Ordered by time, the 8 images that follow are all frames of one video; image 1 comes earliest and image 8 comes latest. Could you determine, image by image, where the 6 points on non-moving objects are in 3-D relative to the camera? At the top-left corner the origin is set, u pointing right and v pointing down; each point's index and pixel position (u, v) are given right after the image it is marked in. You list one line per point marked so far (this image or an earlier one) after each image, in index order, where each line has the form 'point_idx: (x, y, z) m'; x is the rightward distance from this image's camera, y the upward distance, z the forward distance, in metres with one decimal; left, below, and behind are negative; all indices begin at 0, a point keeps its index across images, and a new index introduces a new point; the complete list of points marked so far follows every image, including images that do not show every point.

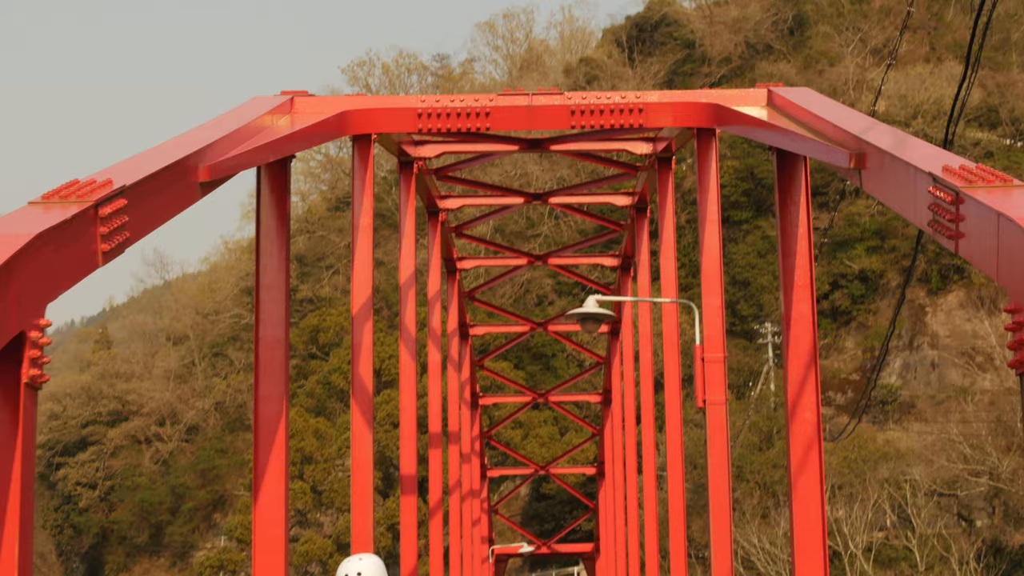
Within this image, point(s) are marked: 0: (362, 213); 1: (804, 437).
0: (-1.0, +0.5, +17.1) m
1: (+1.3, -0.7, +11.9) m
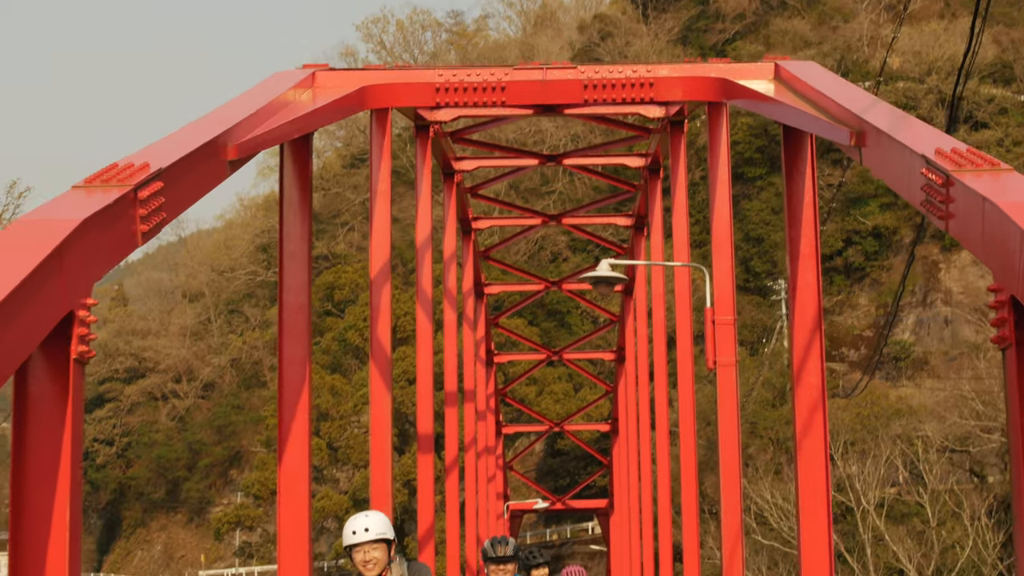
0: (-0.9, +0.7, +17.4) m
1: (+1.4, -0.6, +12.2) m
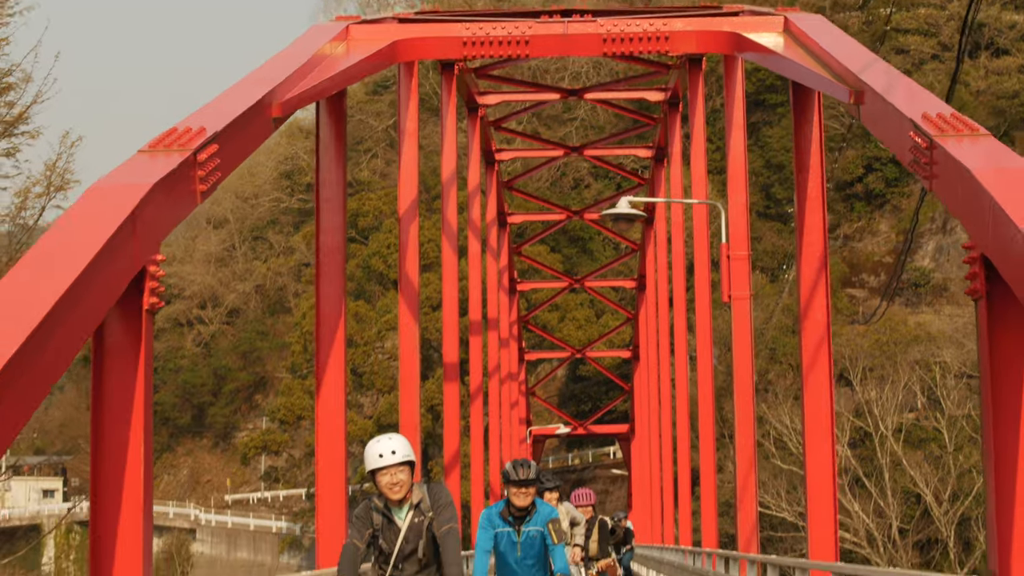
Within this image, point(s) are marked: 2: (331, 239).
0: (-0.7, +1.2, +18.0) m
1: (+1.5, -0.2, +12.9) m
2: (-0.9, +0.2, +12.4) m
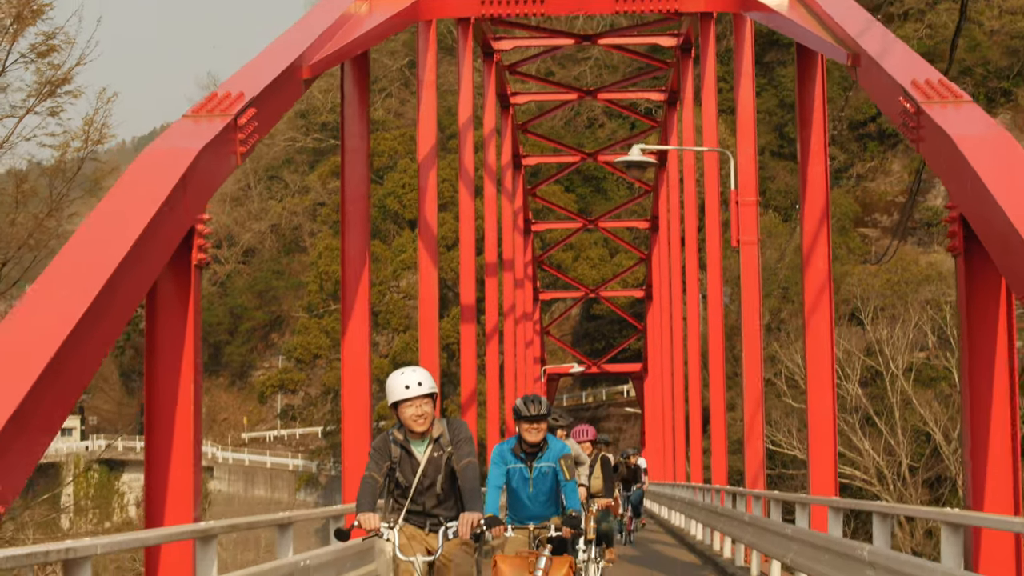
0: (-0.6, +1.6, +18.5) m
1: (+1.6, 0.0, +13.4) m
2: (-0.8, +0.5, +12.9) m
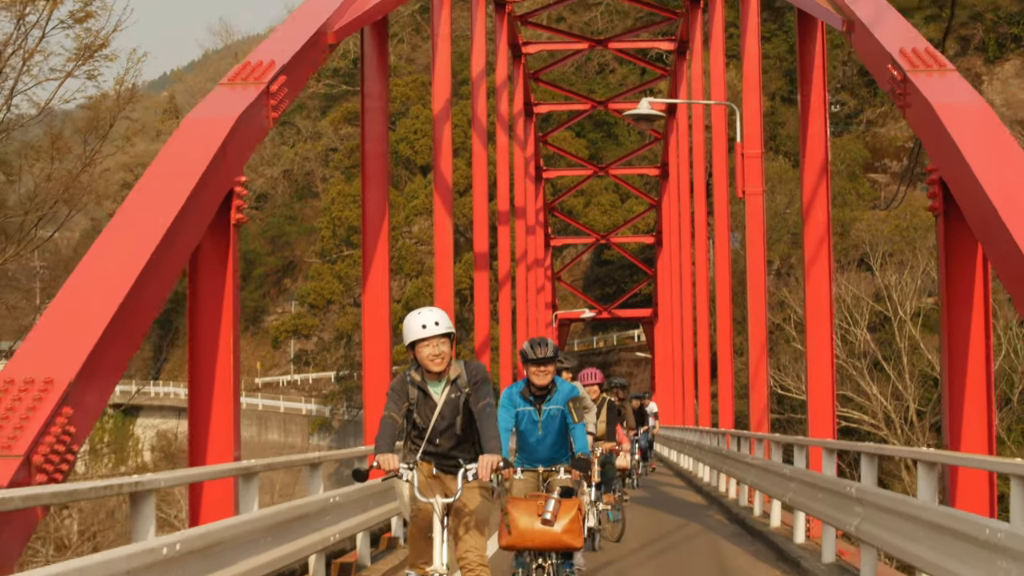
0: (-0.5, +2.0, +19.0) m
1: (+1.7, +0.3, +13.9) m
2: (-0.7, +0.7, +13.4) m
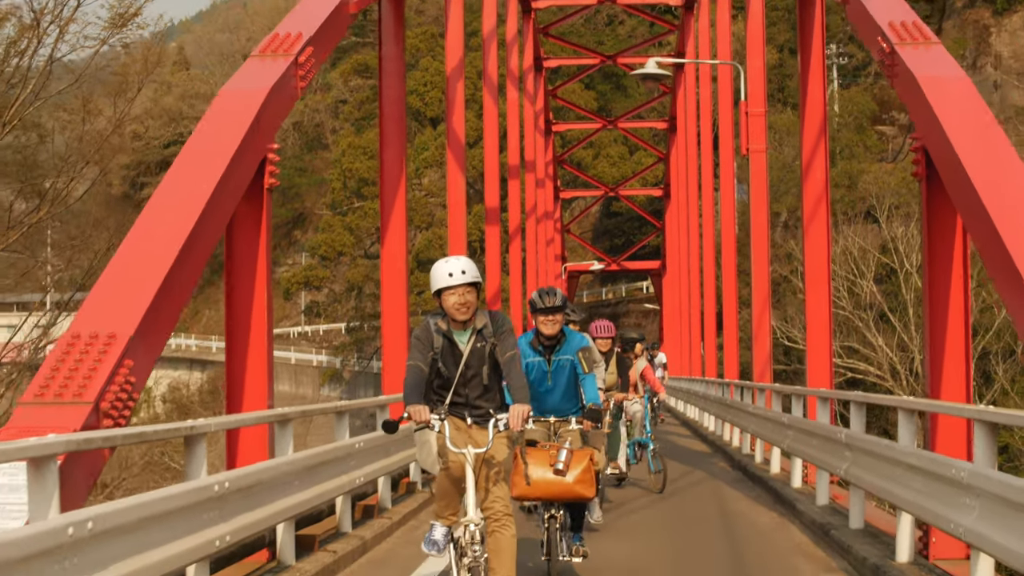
0: (-0.5, +2.3, +19.5) m
1: (+1.7, +0.6, +14.4) m
2: (-0.7, +1.0, +14.0) m
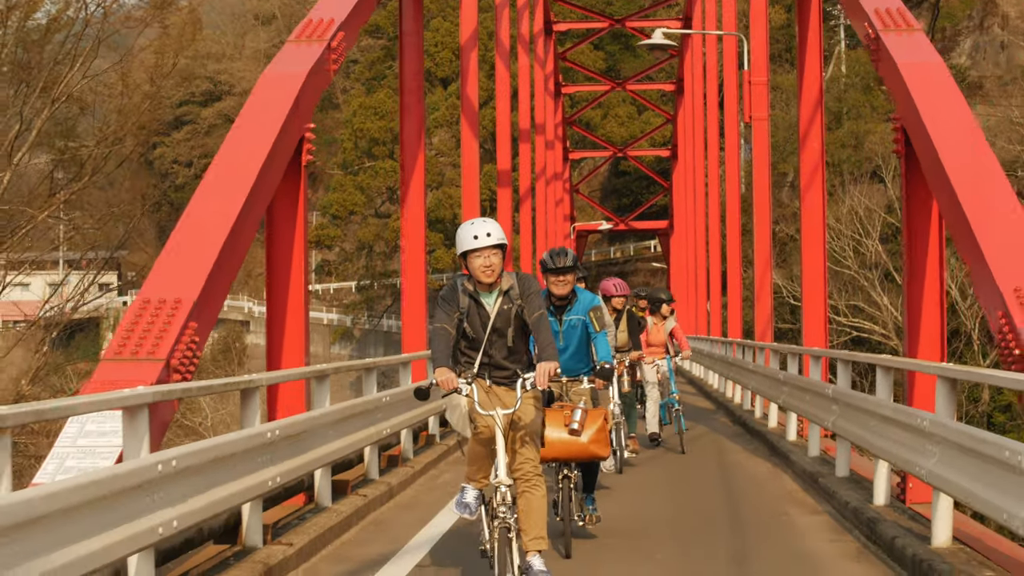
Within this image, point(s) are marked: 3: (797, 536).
0: (-0.4, +2.6, +20.1) m
1: (+1.8, +0.8, +15.1) m
2: (-0.6, +1.2, +14.6) m
3: (+0.8, -0.7, +7.2) m
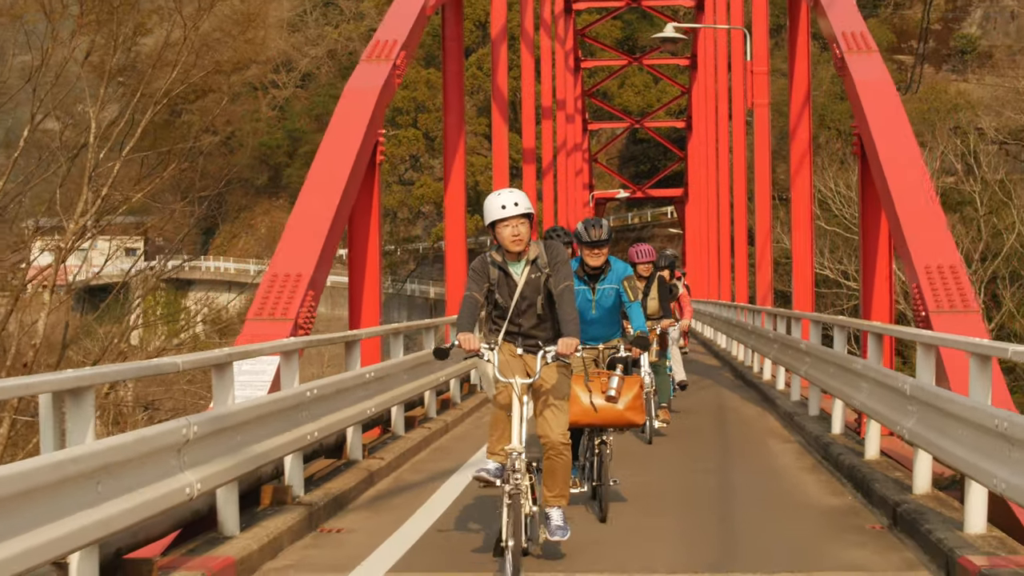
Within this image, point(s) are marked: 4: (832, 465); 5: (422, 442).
0: (-0.1, +2.9, +22.1) m
1: (+2.0, +1.0, +17.1) m
2: (-0.4, +1.4, +16.6) m
3: (+0.9, -0.6, +9.2) m
4: (+1.1, -0.6, +8.3) m
5: (-0.3, -0.6, +9.4) m
